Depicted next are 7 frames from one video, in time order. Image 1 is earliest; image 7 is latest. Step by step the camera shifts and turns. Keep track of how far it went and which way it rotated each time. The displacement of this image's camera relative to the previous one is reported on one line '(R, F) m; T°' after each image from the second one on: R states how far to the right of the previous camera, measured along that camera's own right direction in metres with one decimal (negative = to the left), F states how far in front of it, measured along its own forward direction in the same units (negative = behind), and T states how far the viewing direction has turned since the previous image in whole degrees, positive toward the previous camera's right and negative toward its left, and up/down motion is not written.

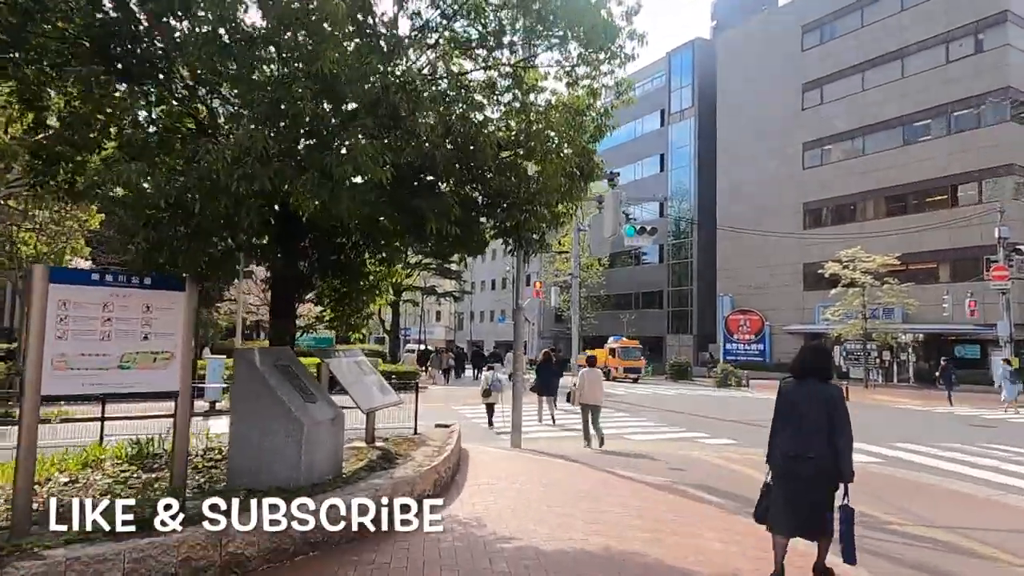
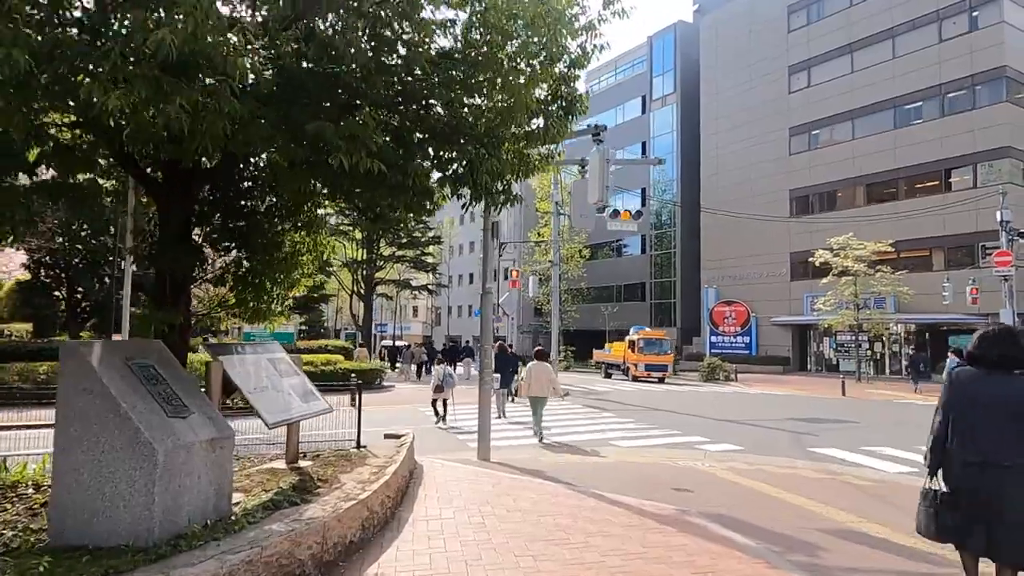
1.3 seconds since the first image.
(+0.2, +2.1) m; +2°
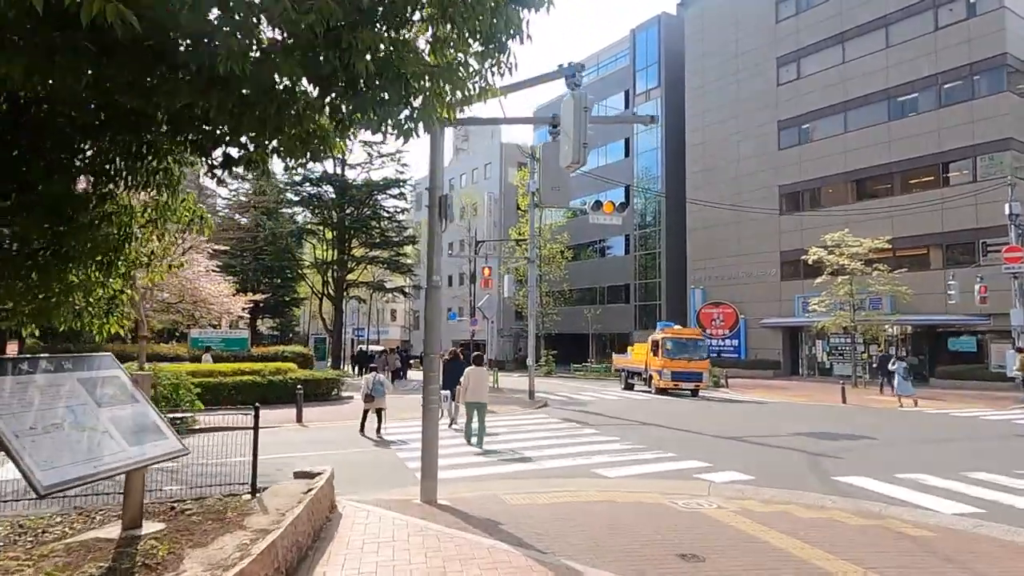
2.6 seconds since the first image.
(+0.4, +2.3) m; +1°
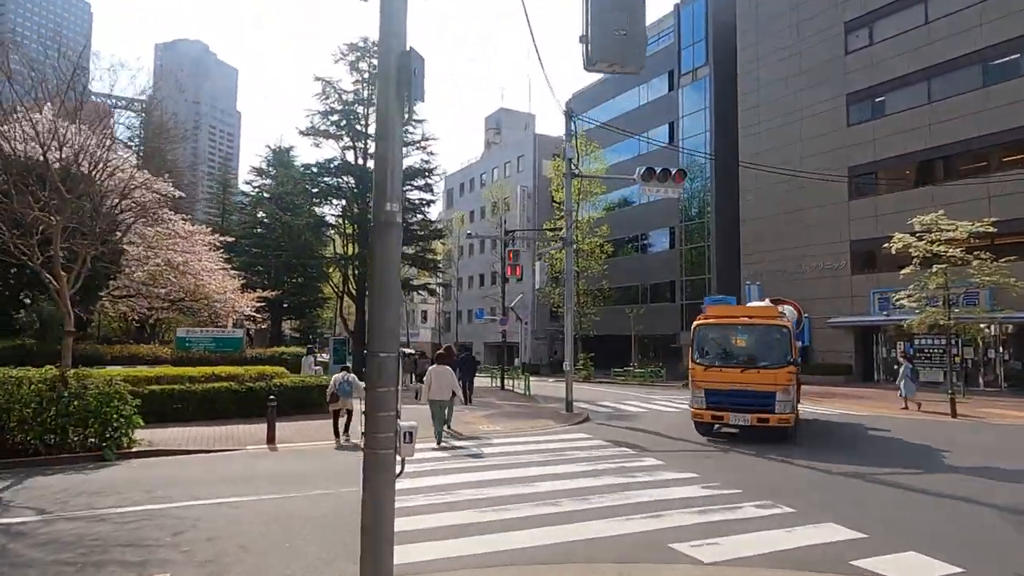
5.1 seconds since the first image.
(+0.1, +4.0) m; -3°
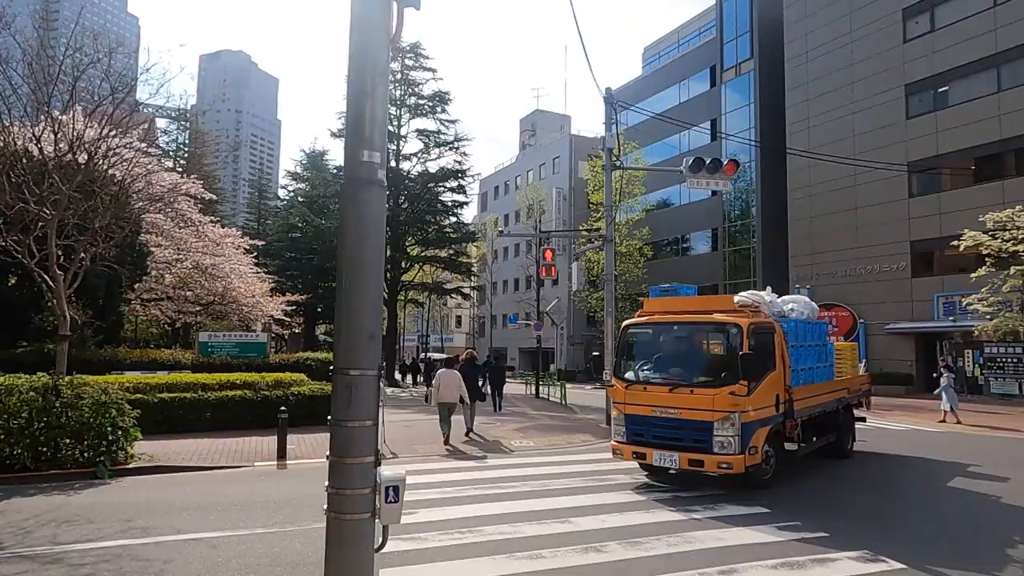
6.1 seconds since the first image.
(0.0, +1.4) m; -3°
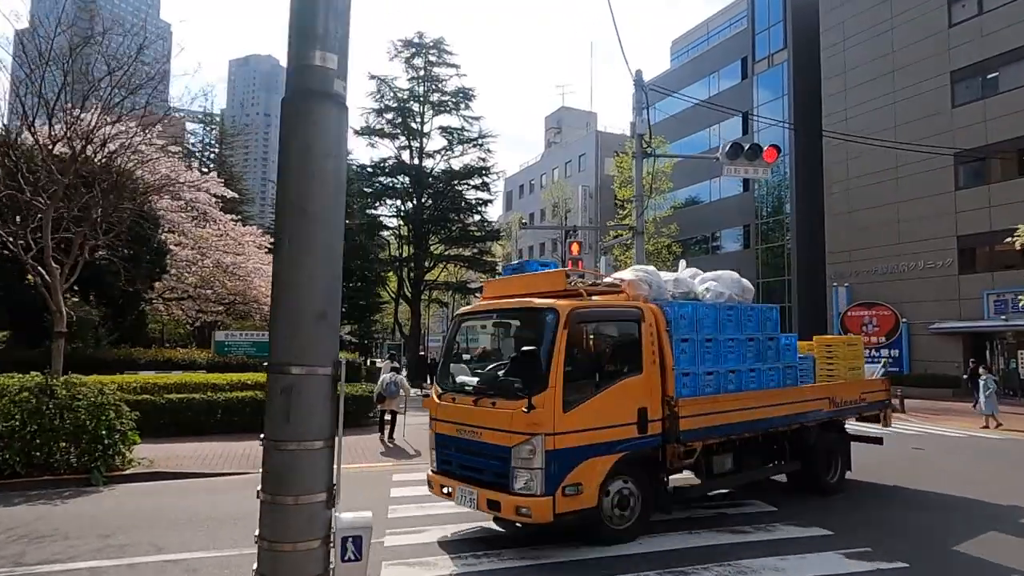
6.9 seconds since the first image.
(0.0, +0.9) m; -2°
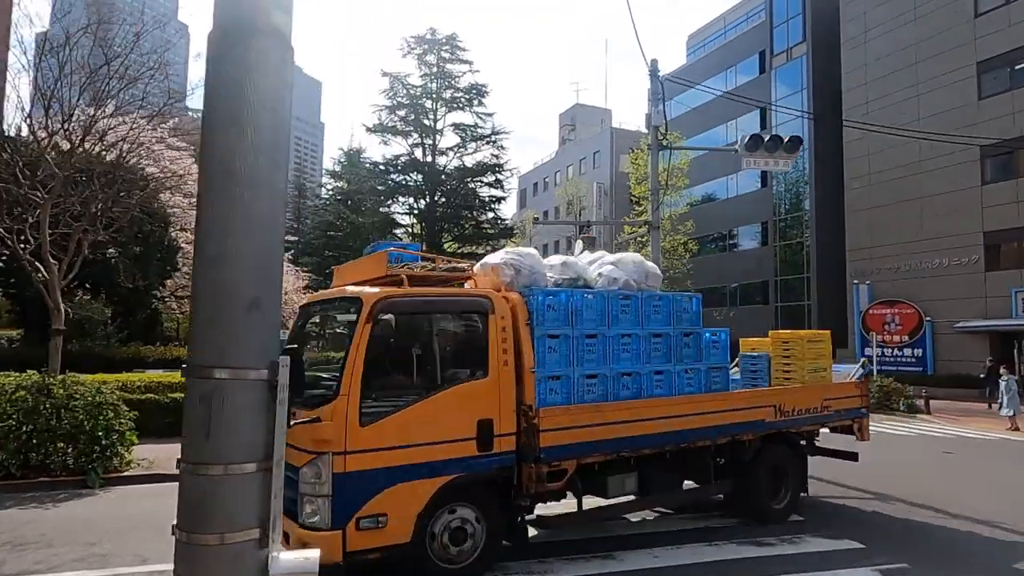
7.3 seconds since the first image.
(+0.1, +0.4) m; -1°
